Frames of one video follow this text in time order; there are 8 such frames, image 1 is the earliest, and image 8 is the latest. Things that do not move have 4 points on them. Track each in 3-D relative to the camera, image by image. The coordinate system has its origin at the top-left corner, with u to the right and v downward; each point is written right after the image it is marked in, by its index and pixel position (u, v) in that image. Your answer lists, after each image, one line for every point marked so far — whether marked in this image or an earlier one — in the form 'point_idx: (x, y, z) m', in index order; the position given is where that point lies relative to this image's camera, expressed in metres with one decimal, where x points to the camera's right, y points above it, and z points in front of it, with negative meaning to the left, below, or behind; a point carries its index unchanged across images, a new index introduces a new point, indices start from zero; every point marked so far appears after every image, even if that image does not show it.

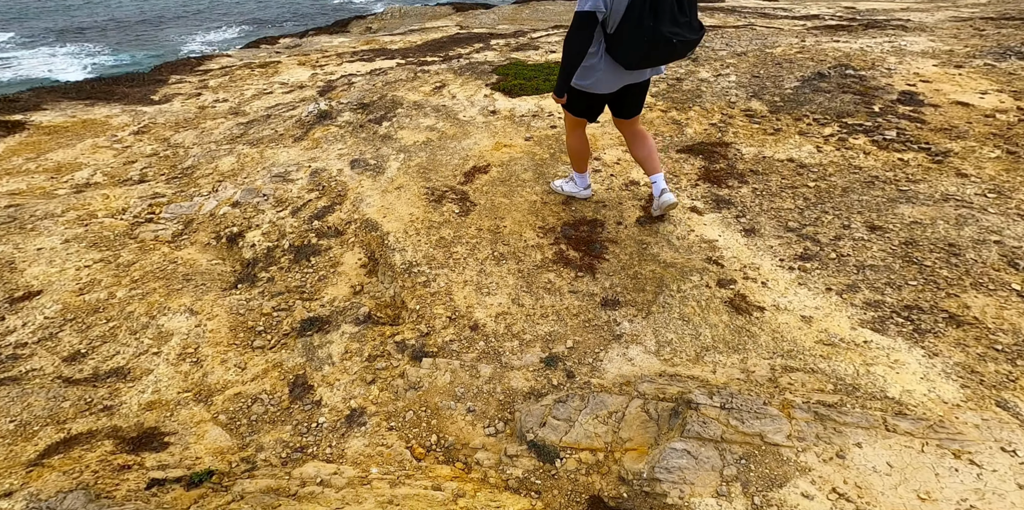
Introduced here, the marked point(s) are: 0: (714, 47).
0: (+3.5, +3.5, +8.1) m
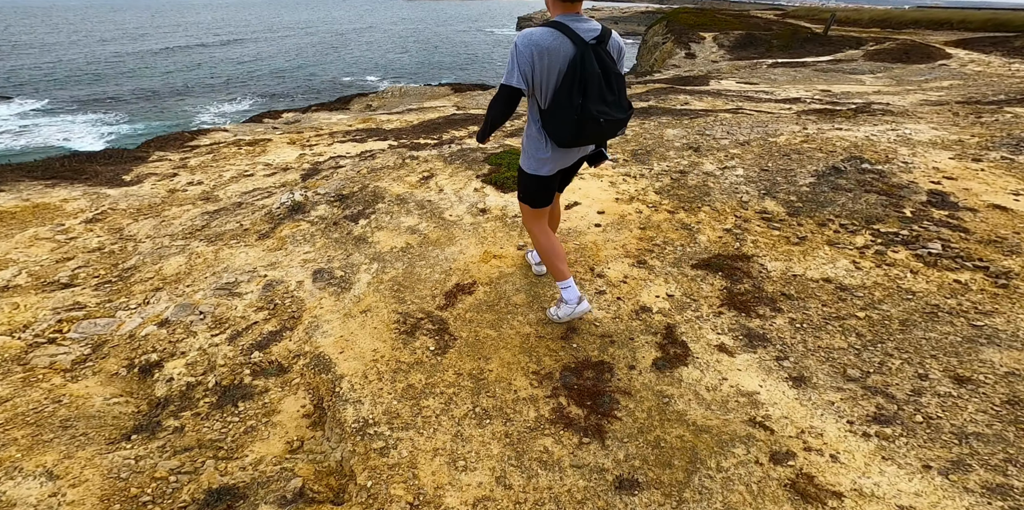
0: (+3.3, +1.9, +7.8) m
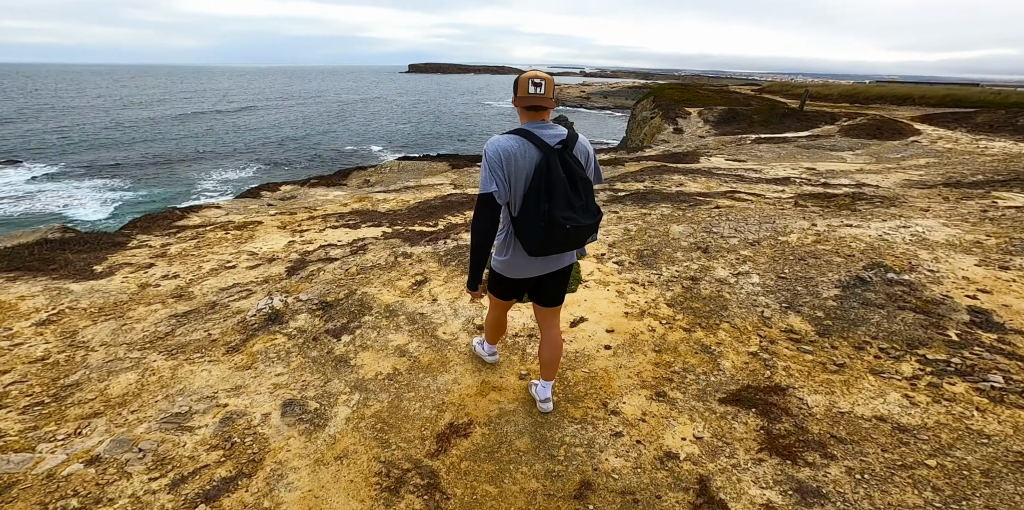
0: (+3.3, +0.3, +7.5) m
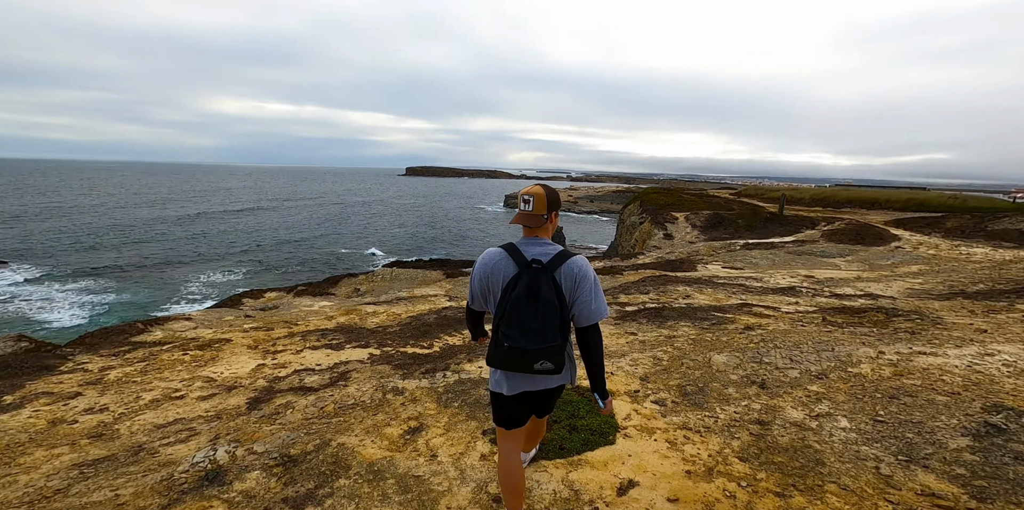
0: (+3.5, -1.4, +6.3) m
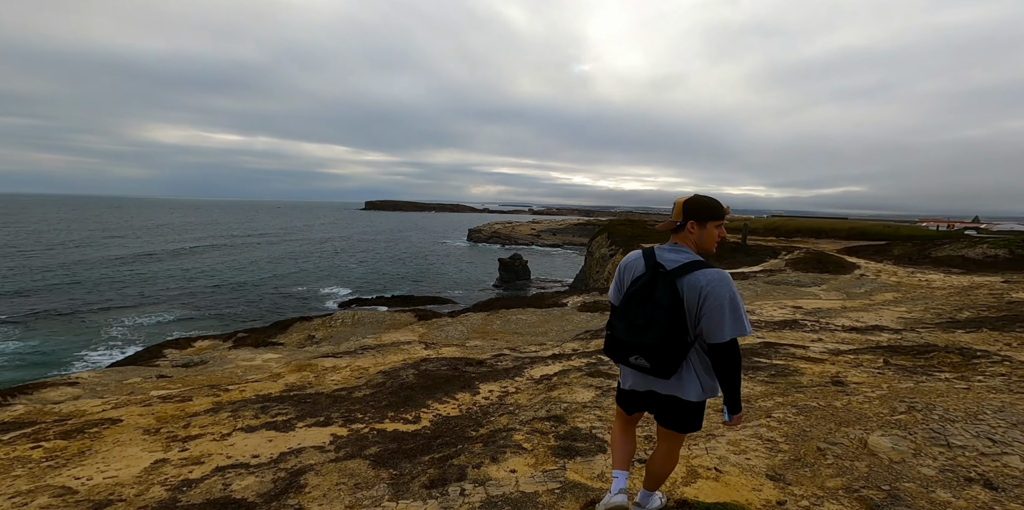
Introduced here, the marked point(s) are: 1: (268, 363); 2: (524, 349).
0: (+4.1, -1.7, +4.3) m
1: (-9.7, -4.2, +18.9) m
2: (+0.5, -3.6, +18.6) m
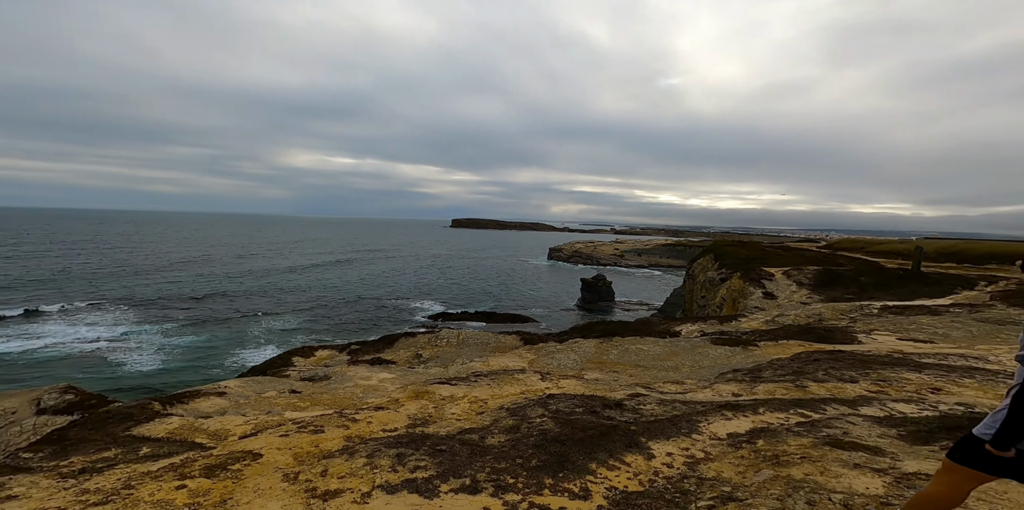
0: (+6.2, -2.0, +1.1) m
1: (-4.9, -4.7, +17.8) m
2: (+5.1, -4.4, +15.8) m
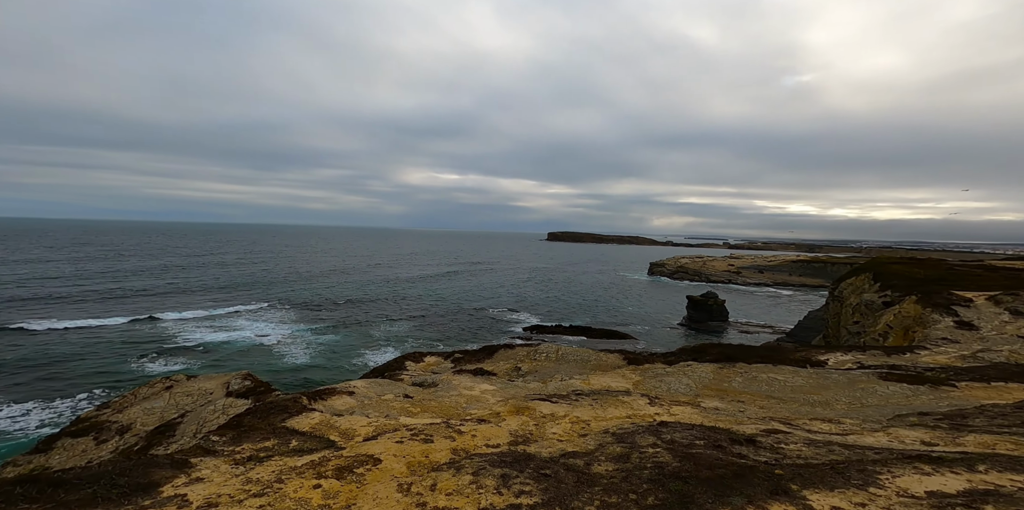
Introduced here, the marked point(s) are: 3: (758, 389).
0: (+6.3, -1.8, -1.5) m
1: (-1.3, -5.0, +17.0) m
2: (+8.1, -4.6, +13.0) m
3: (+9.4, -5.0, +18.0) m
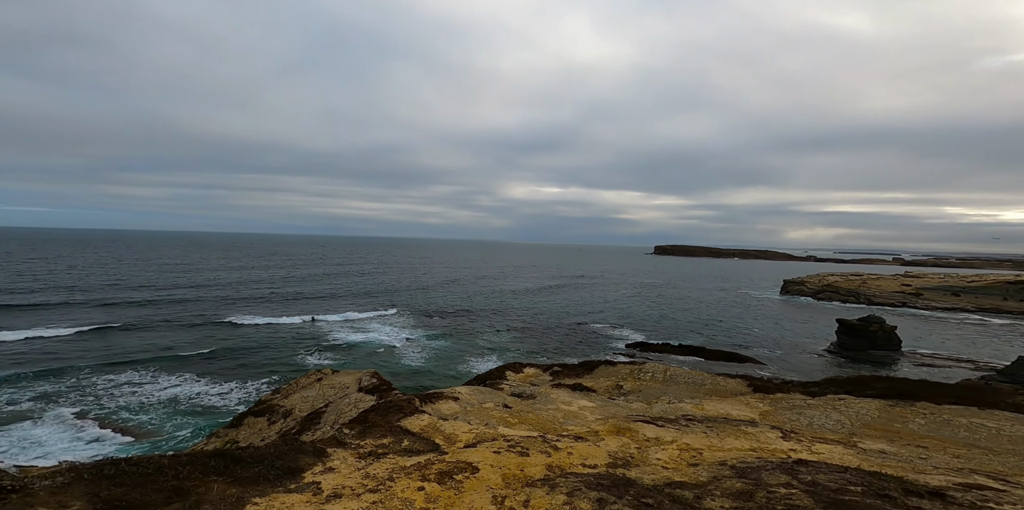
0: (+5.2, -1.0, -4.5) m
1: (+1.7, -4.7, +15.0) m
2: (+10.0, -4.3, +9.1) m
3: (+12.2, -4.9, +13.7) m
